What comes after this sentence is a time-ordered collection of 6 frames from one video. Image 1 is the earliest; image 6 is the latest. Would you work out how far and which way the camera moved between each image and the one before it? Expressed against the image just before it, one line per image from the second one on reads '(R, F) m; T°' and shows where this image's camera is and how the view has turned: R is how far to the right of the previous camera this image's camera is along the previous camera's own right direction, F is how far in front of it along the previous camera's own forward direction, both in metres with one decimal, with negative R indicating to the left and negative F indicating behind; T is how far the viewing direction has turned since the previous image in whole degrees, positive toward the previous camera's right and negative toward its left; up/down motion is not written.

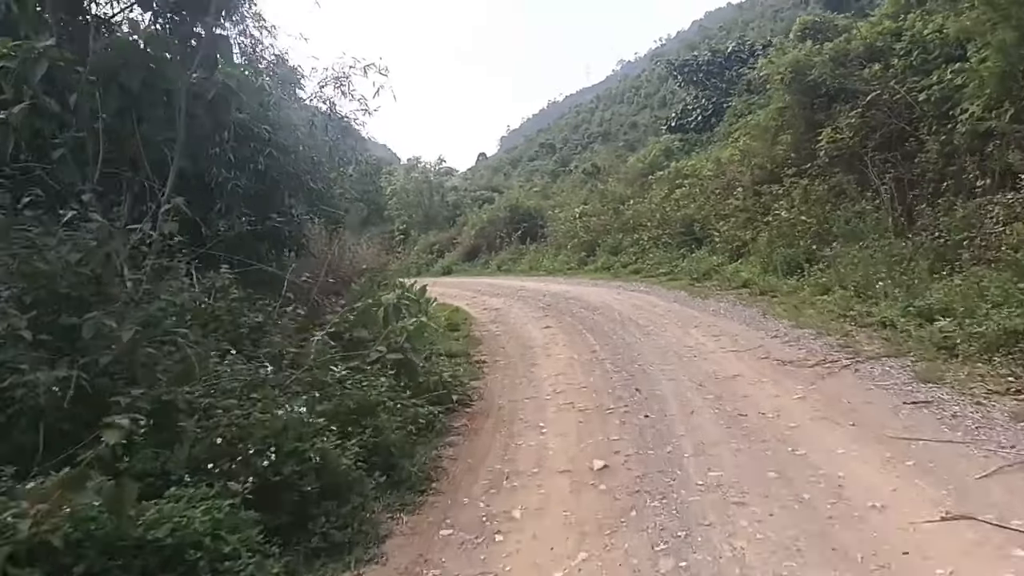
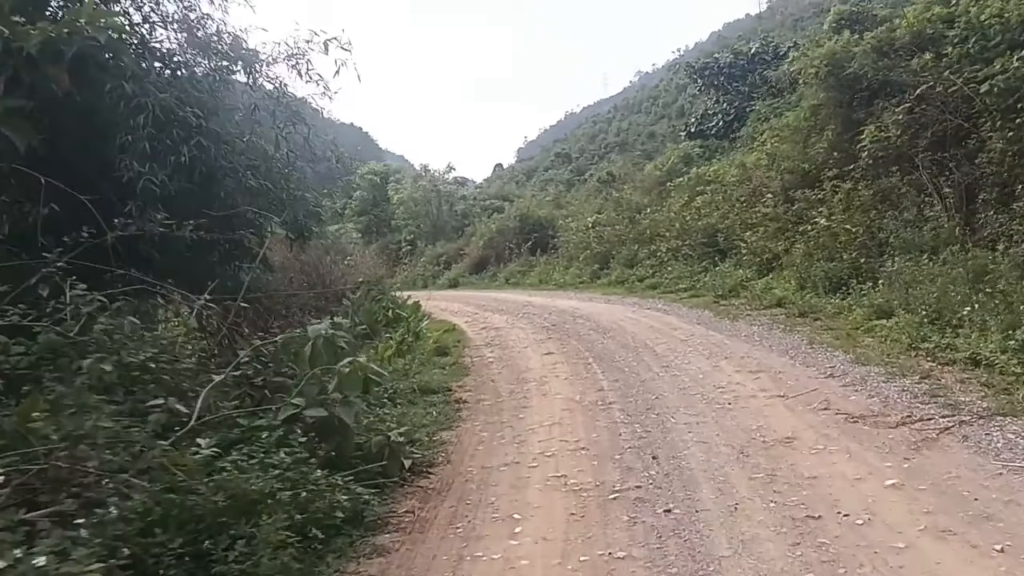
(+0.2, +1.6) m; -1°
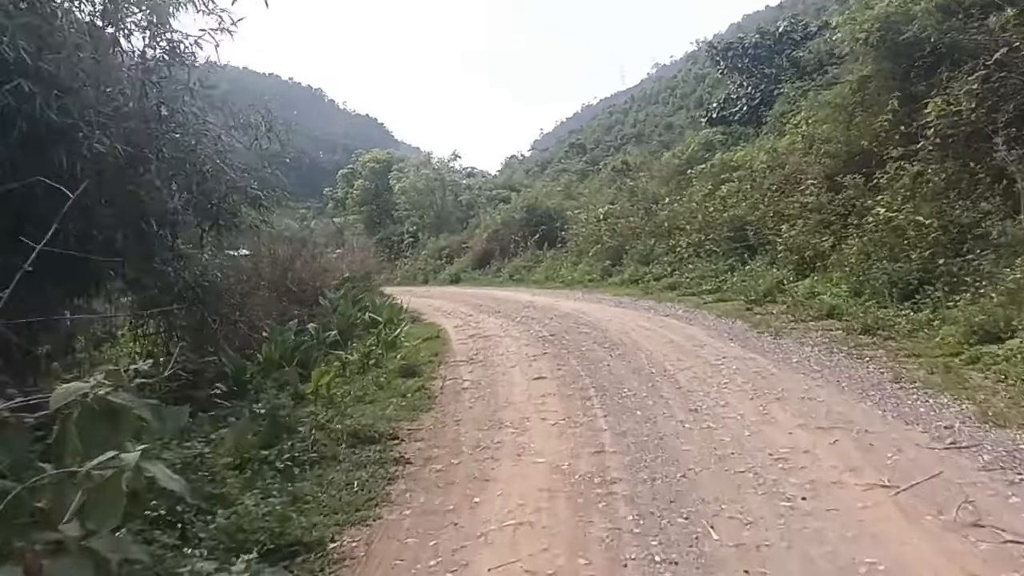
(+0.3, +2.1) m; -1°
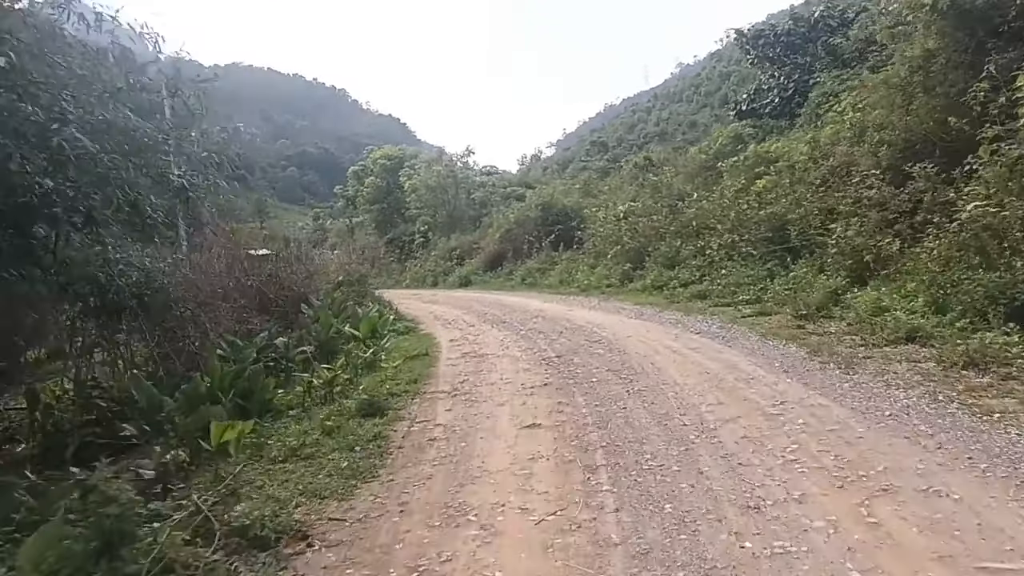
(+0.2, +1.8) m; -1°
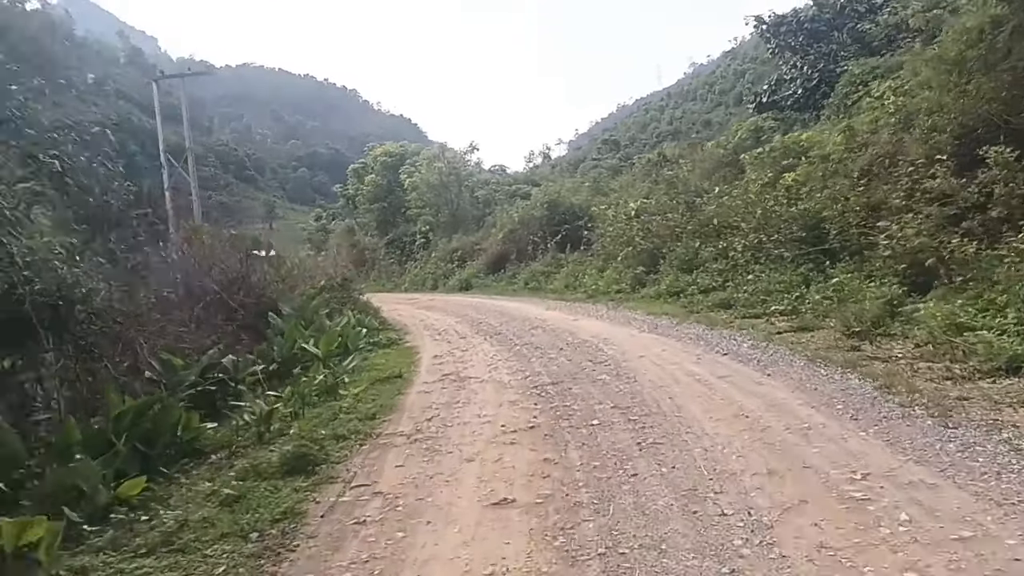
(+0.2, +1.6) m; -1°
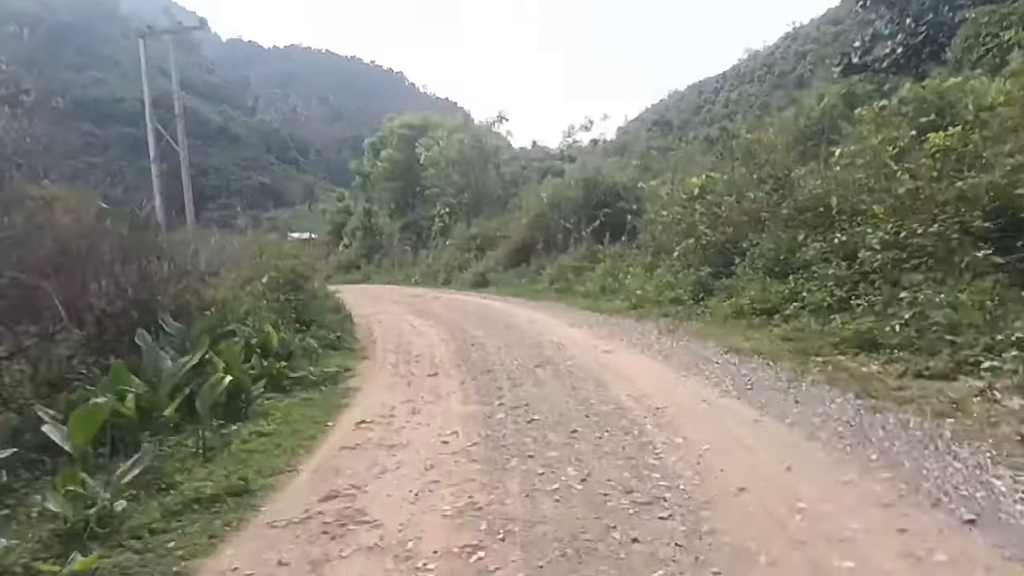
(+0.4, +4.5) m; -3°
